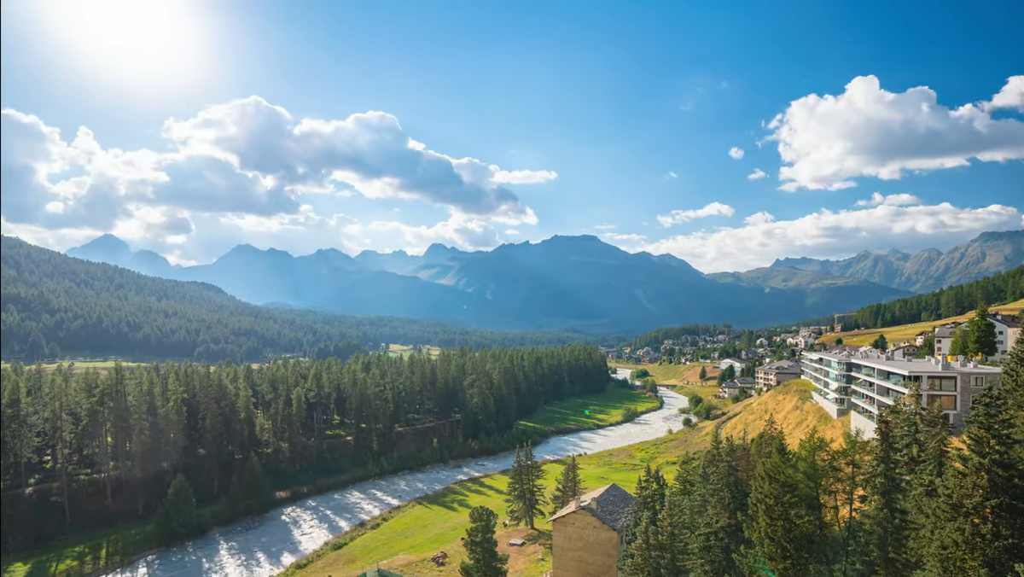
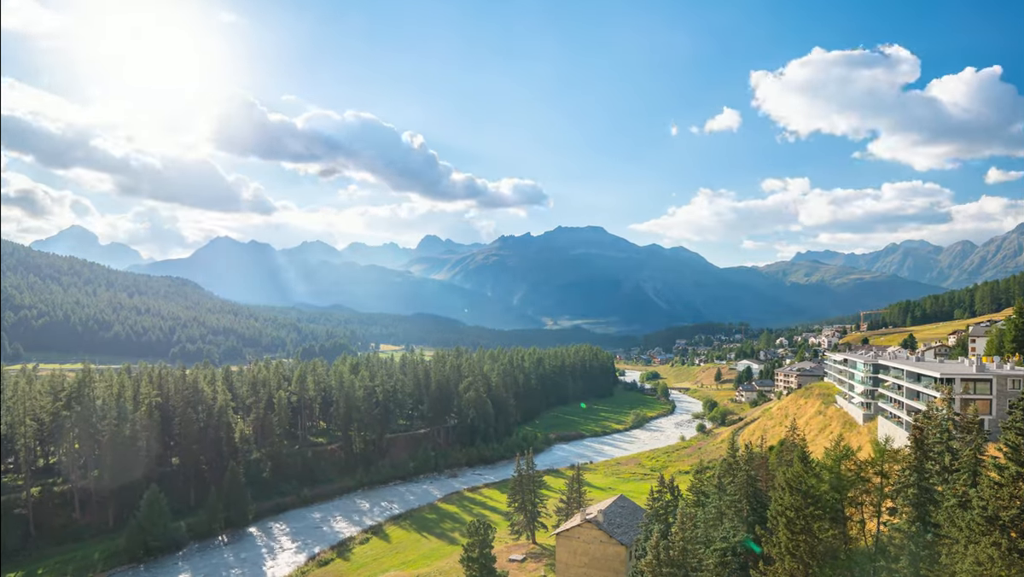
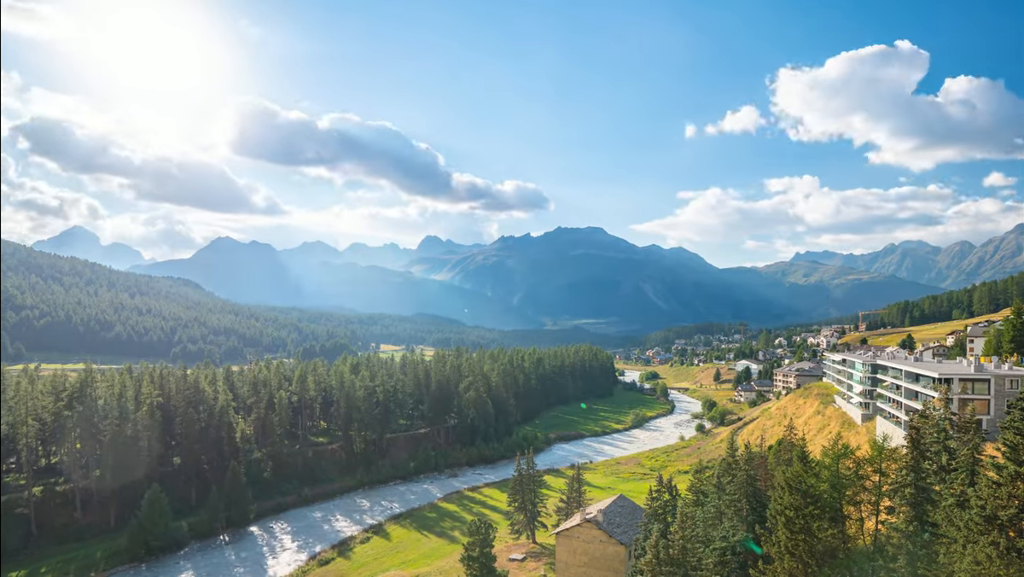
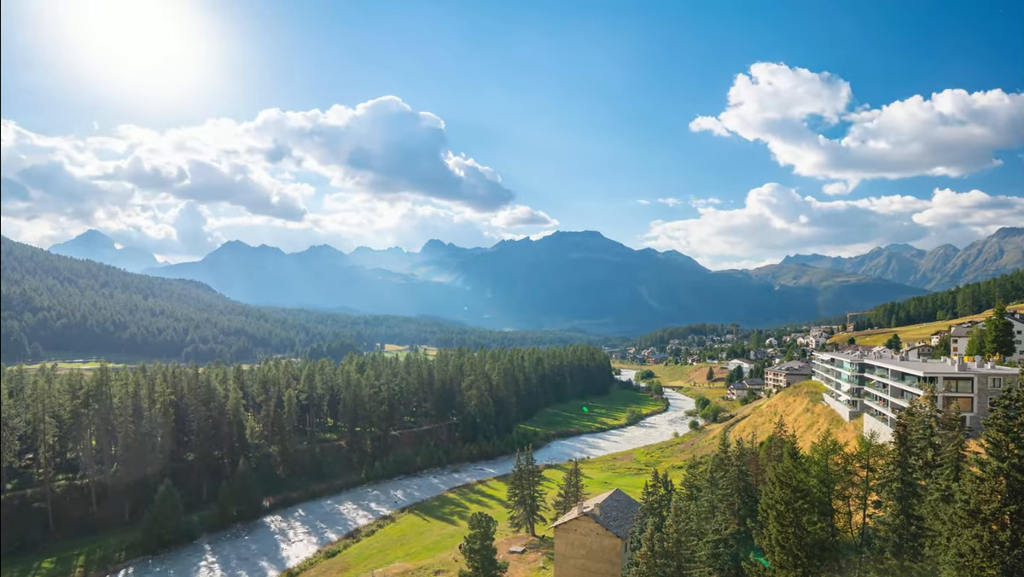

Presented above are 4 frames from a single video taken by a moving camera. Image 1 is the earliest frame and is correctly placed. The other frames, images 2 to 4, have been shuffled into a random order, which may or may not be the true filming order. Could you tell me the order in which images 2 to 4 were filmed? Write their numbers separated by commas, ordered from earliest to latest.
4, 3, 2
